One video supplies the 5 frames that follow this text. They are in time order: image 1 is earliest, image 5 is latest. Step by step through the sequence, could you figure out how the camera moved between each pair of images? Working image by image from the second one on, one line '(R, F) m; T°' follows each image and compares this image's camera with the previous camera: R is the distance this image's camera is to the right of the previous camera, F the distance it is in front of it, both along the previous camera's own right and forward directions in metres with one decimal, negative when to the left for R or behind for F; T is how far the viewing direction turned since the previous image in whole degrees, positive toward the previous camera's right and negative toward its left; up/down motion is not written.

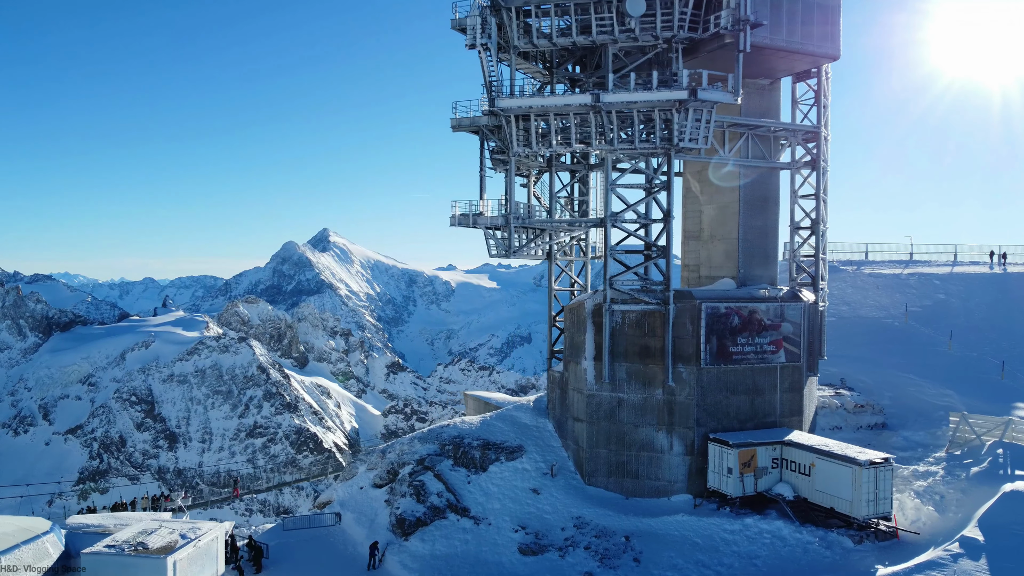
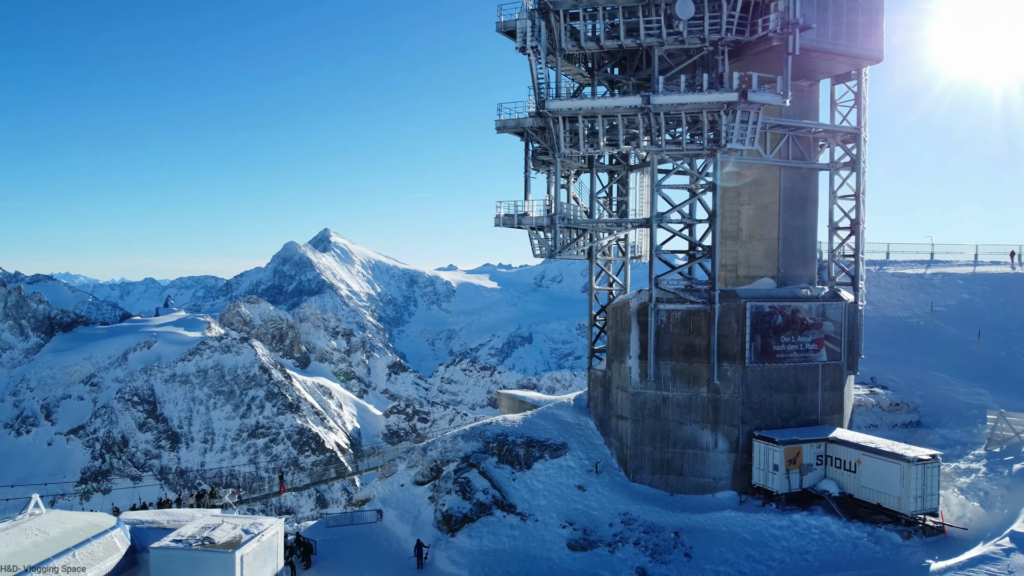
(-1.8, -0.3) m; 0°
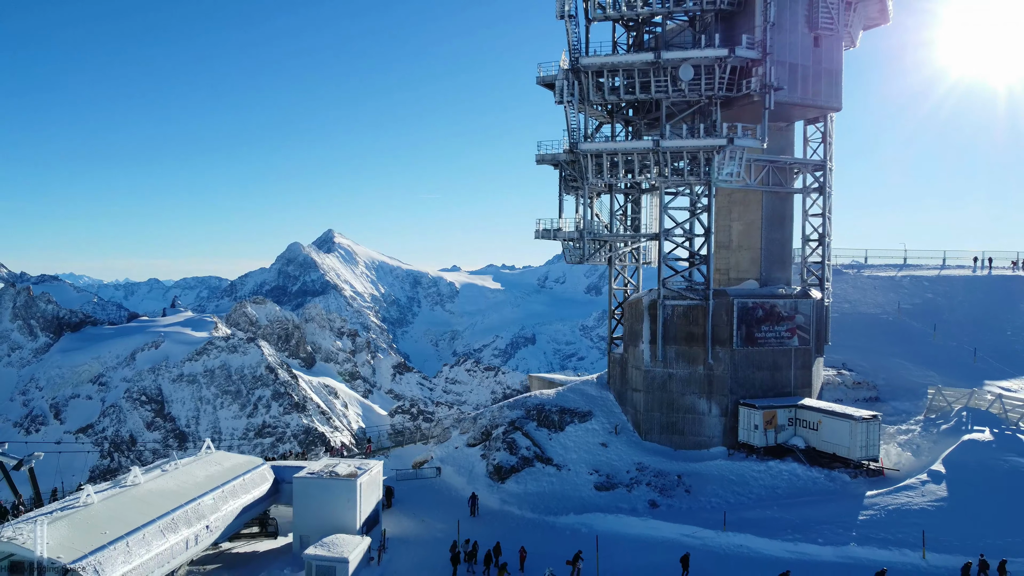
(-1.8, -6.8) m; 0°
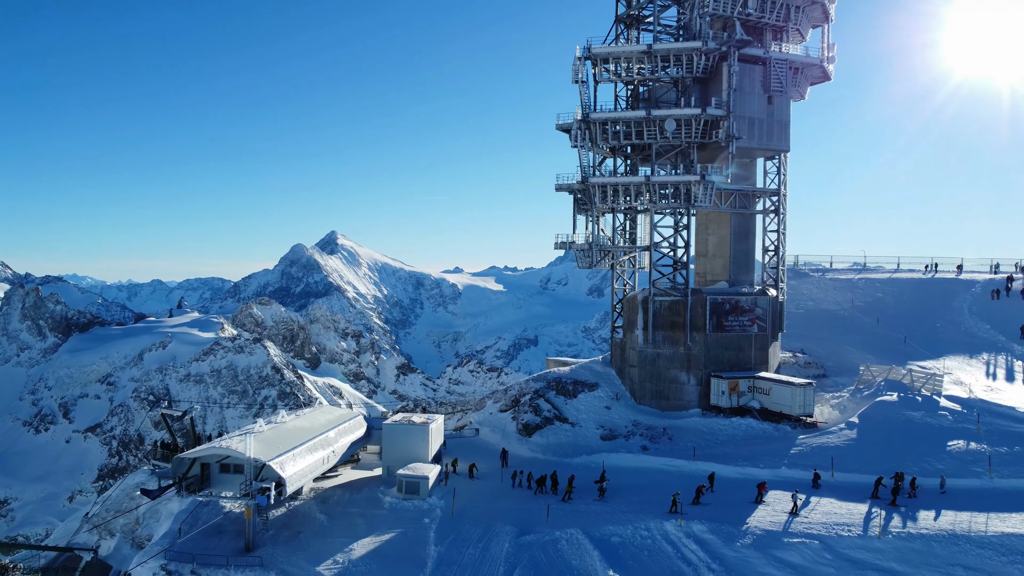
(-1.5, -9.6) m; 0°
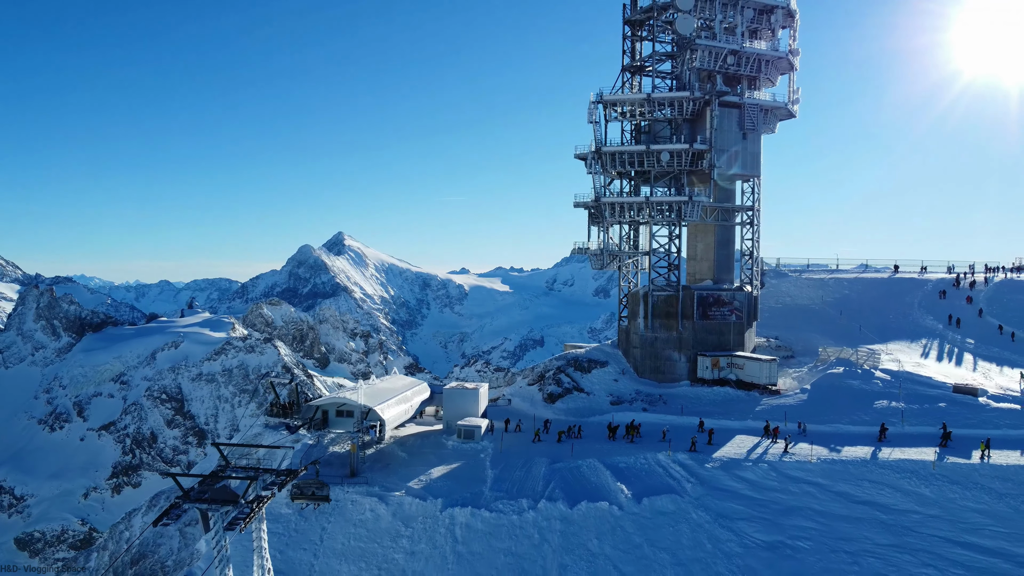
(-1.8, -10.6) m; -1°
